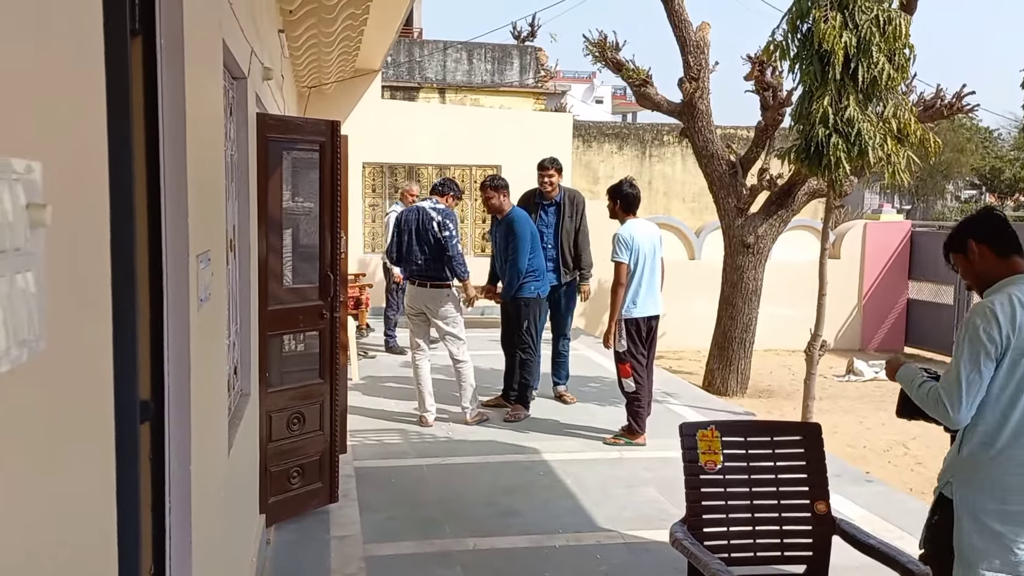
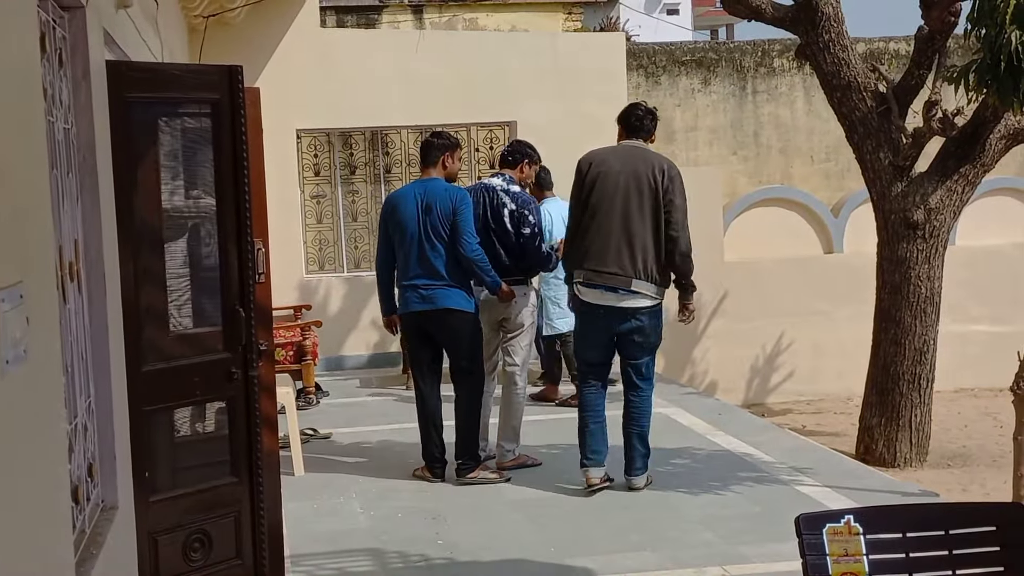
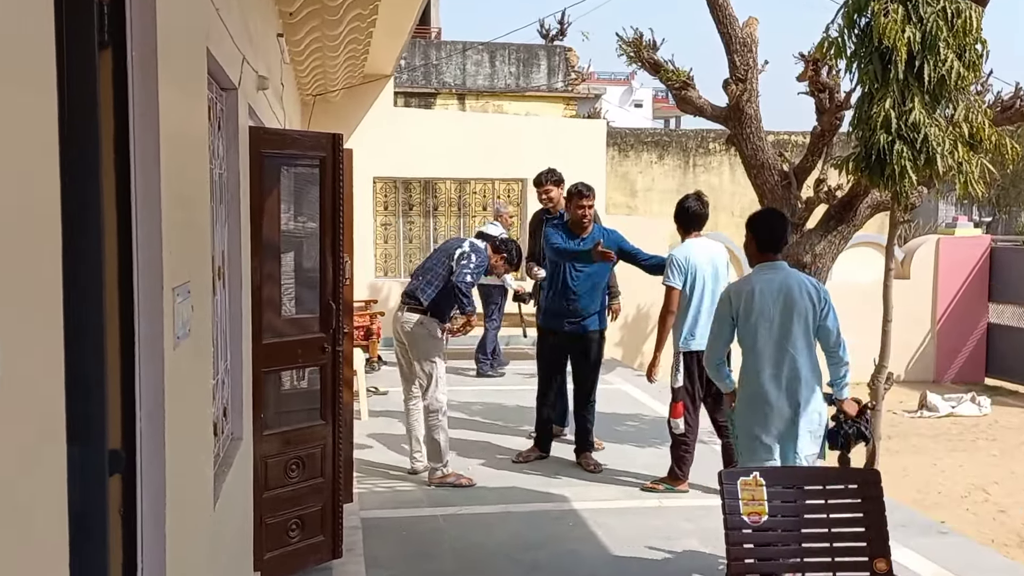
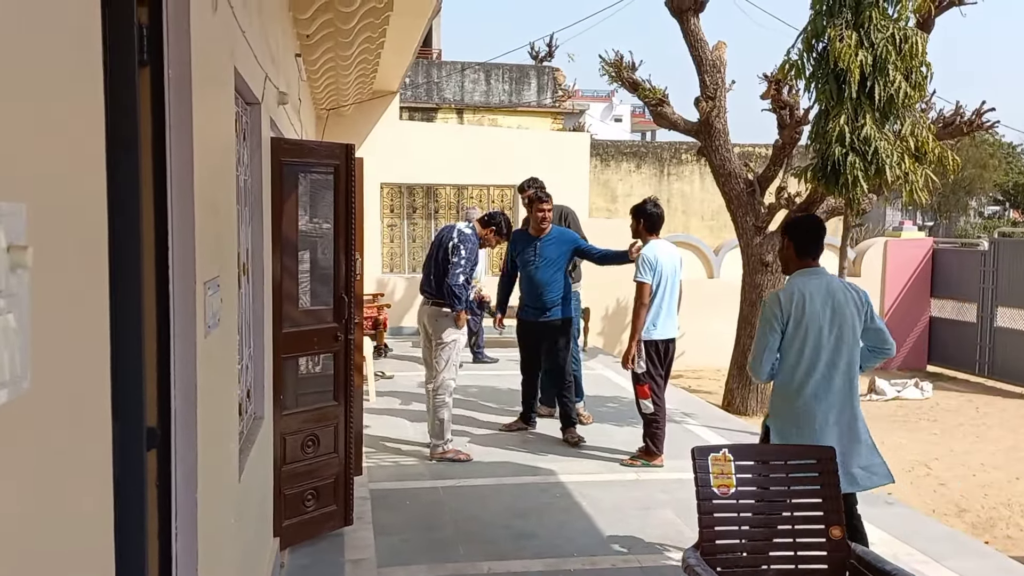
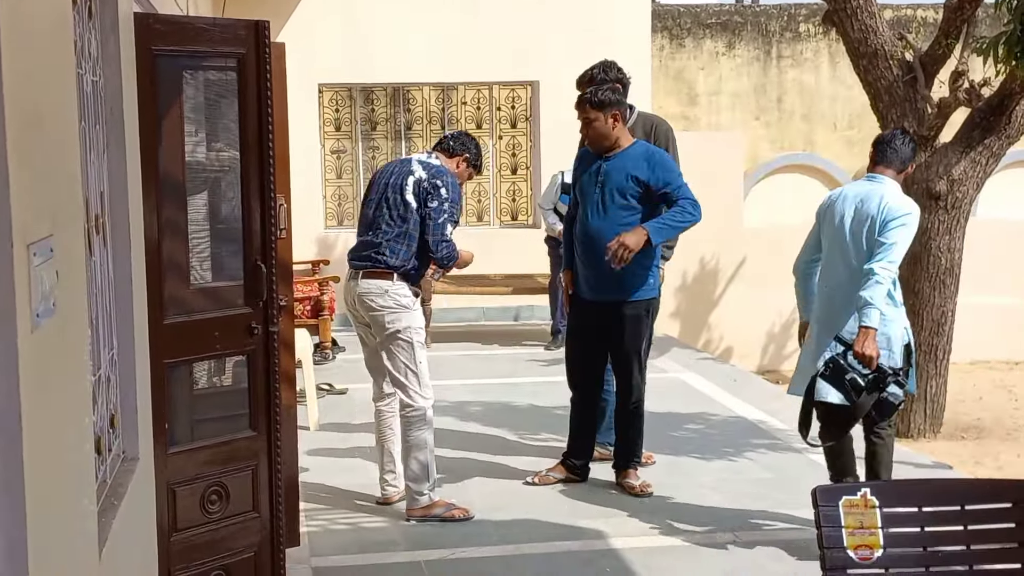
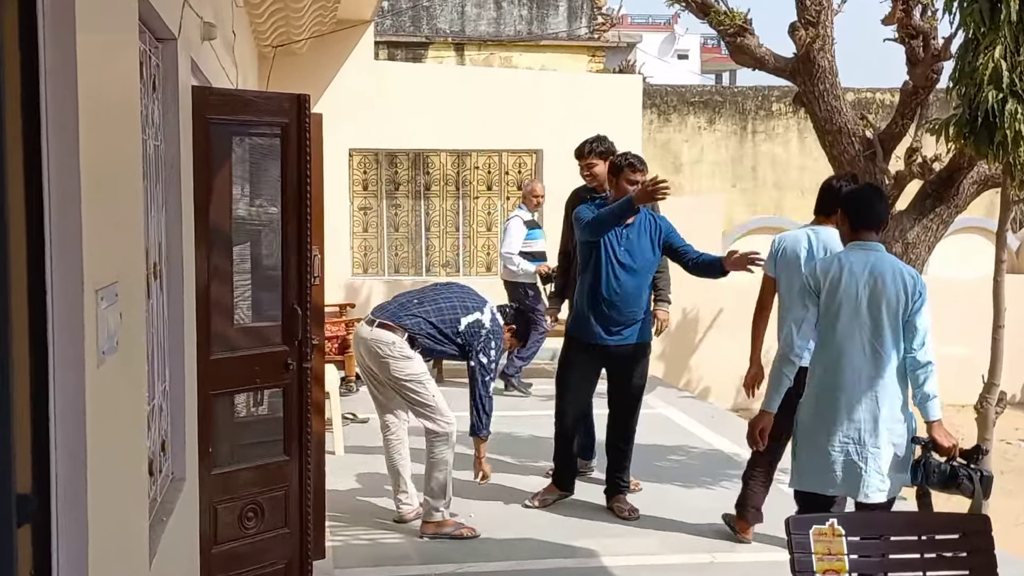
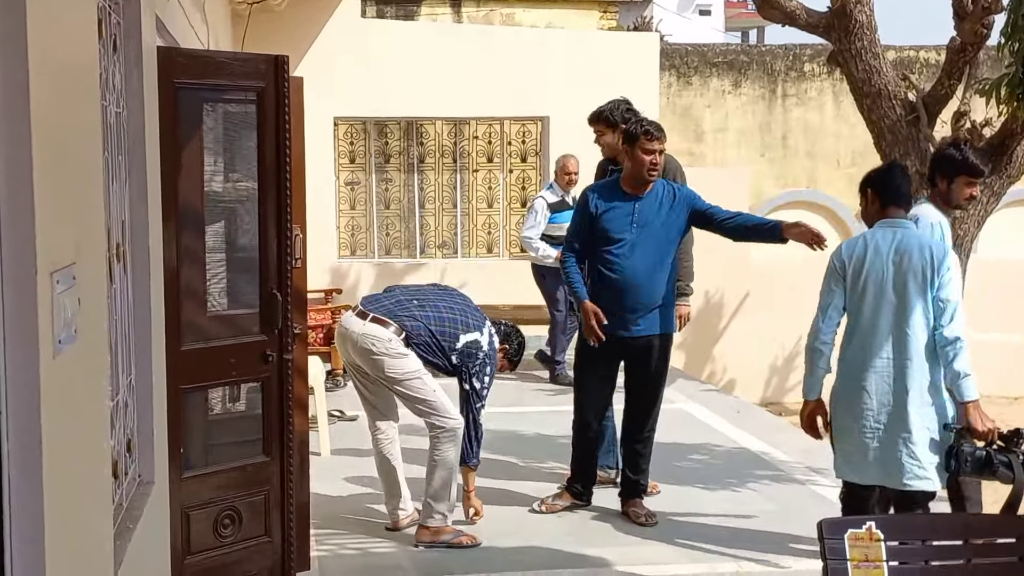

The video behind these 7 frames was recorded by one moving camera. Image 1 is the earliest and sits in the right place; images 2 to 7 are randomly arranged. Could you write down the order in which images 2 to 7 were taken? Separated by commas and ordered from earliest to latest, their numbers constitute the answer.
4, 3, 6, 7, 5, 2
